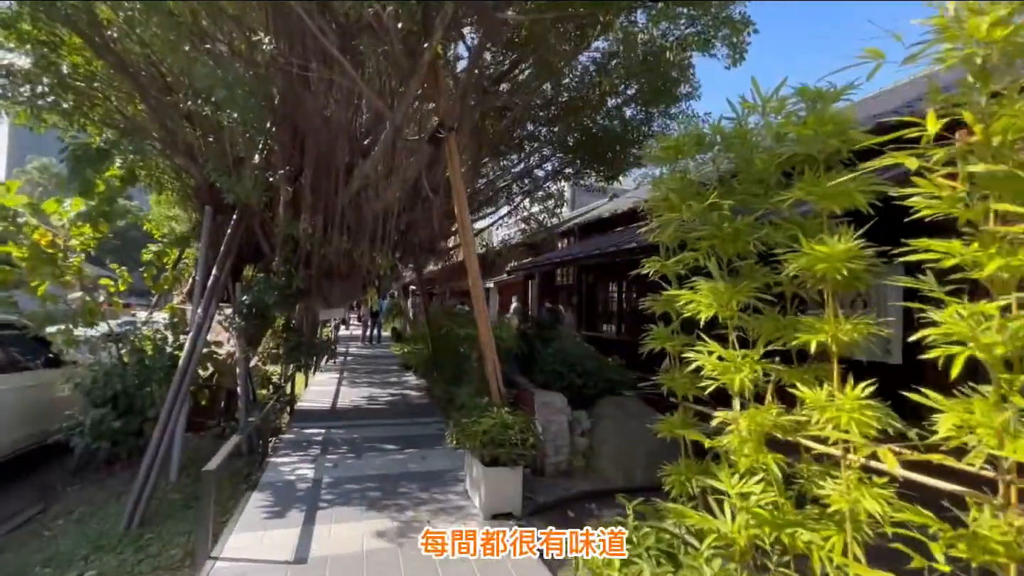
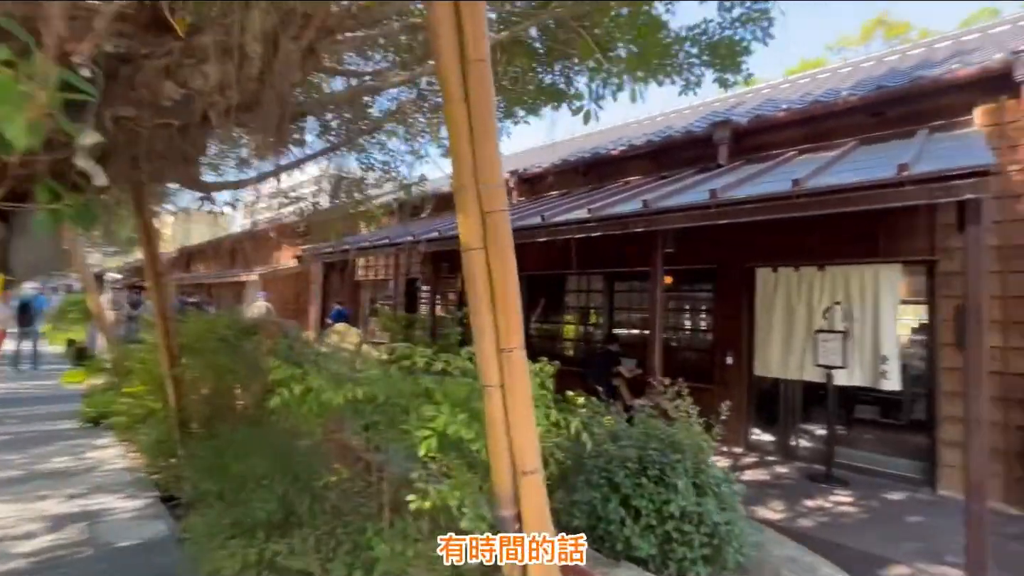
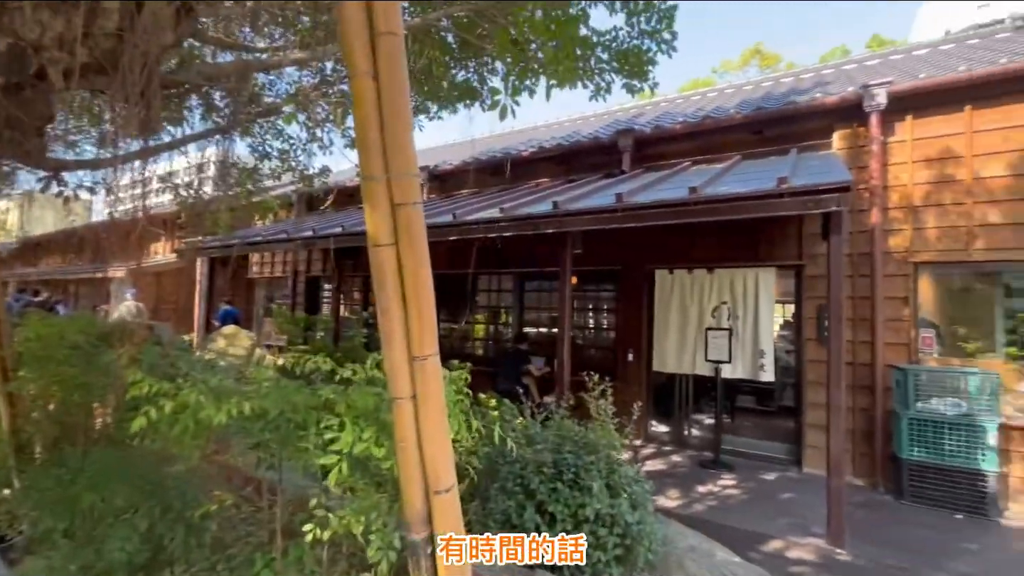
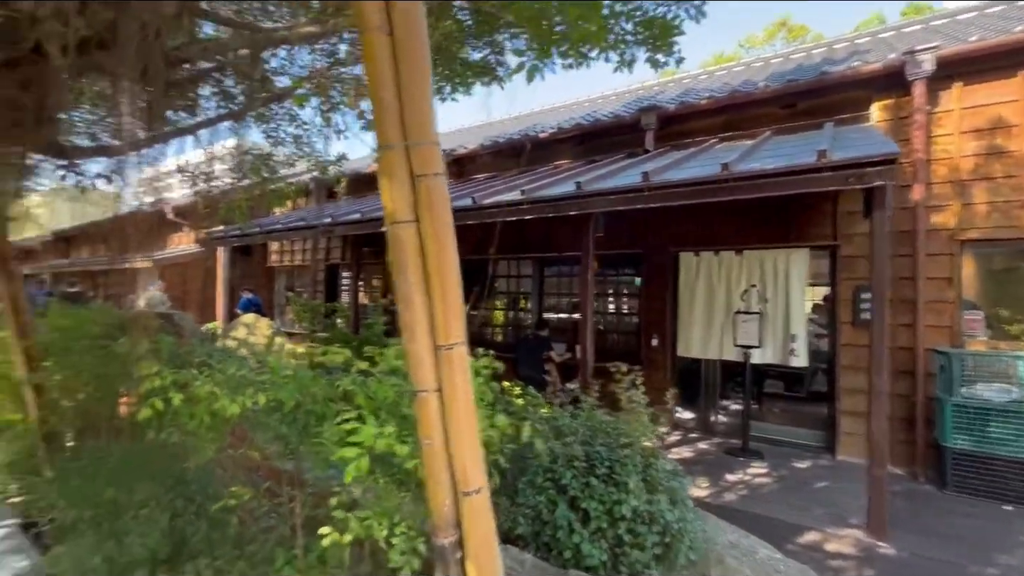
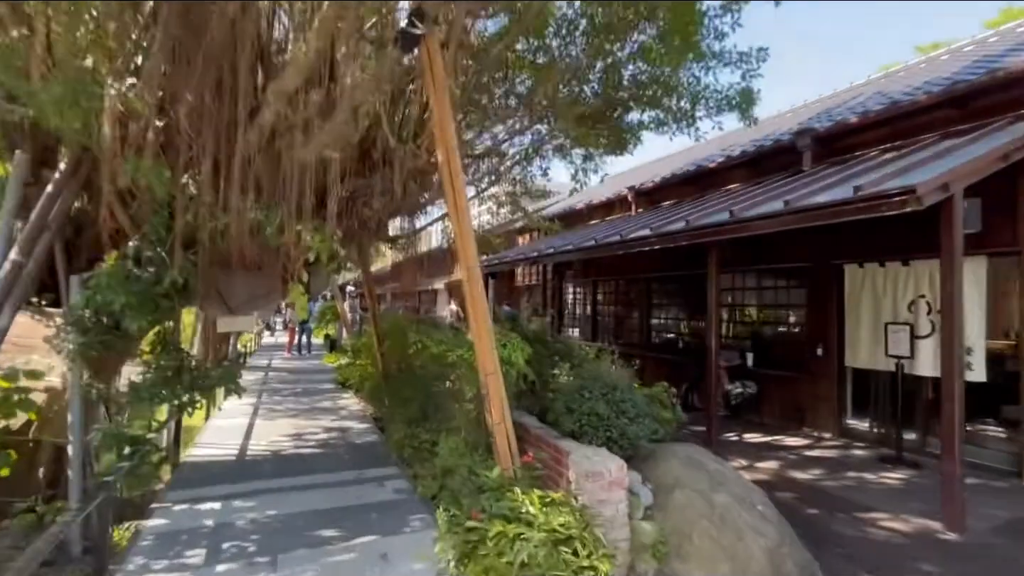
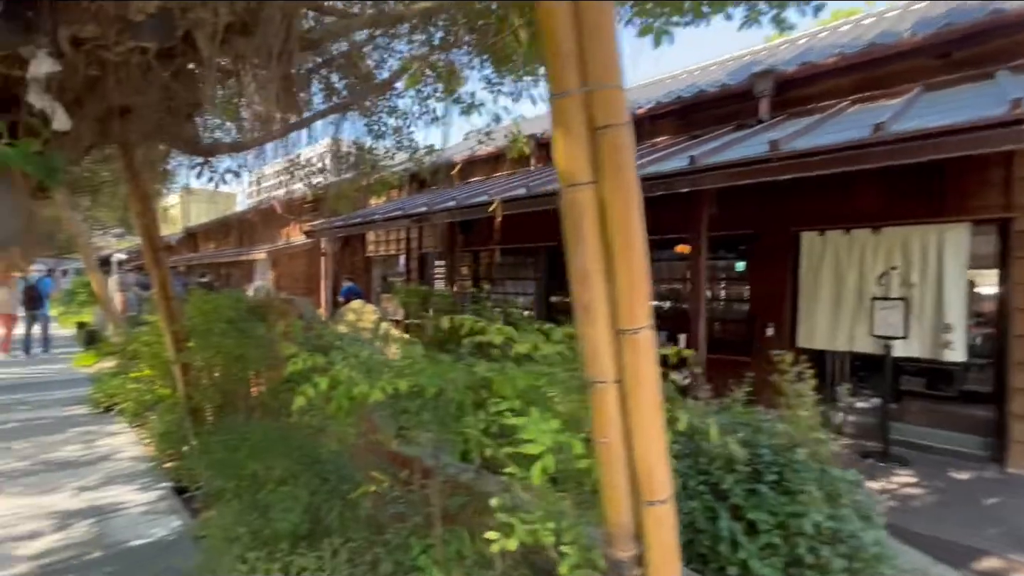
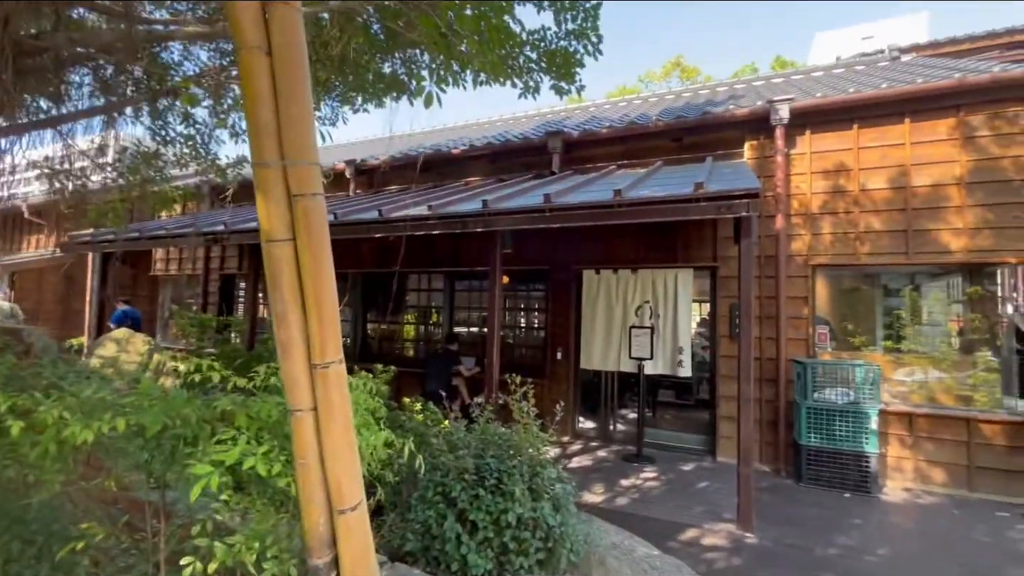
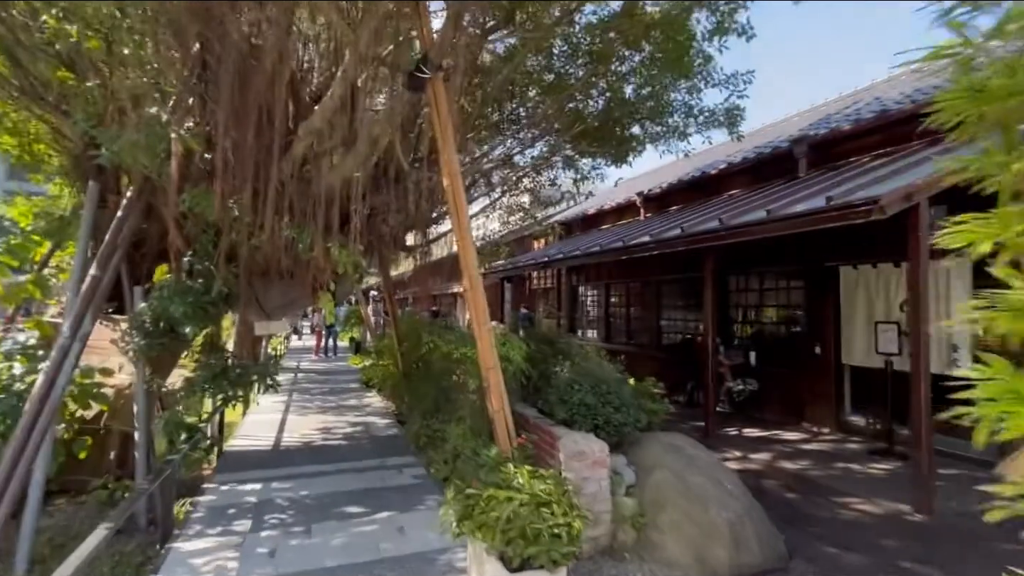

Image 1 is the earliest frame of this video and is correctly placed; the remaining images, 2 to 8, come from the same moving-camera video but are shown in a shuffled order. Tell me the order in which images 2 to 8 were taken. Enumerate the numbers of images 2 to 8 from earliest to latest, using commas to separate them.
8, 5, 2, 3, 7, 4, 6
